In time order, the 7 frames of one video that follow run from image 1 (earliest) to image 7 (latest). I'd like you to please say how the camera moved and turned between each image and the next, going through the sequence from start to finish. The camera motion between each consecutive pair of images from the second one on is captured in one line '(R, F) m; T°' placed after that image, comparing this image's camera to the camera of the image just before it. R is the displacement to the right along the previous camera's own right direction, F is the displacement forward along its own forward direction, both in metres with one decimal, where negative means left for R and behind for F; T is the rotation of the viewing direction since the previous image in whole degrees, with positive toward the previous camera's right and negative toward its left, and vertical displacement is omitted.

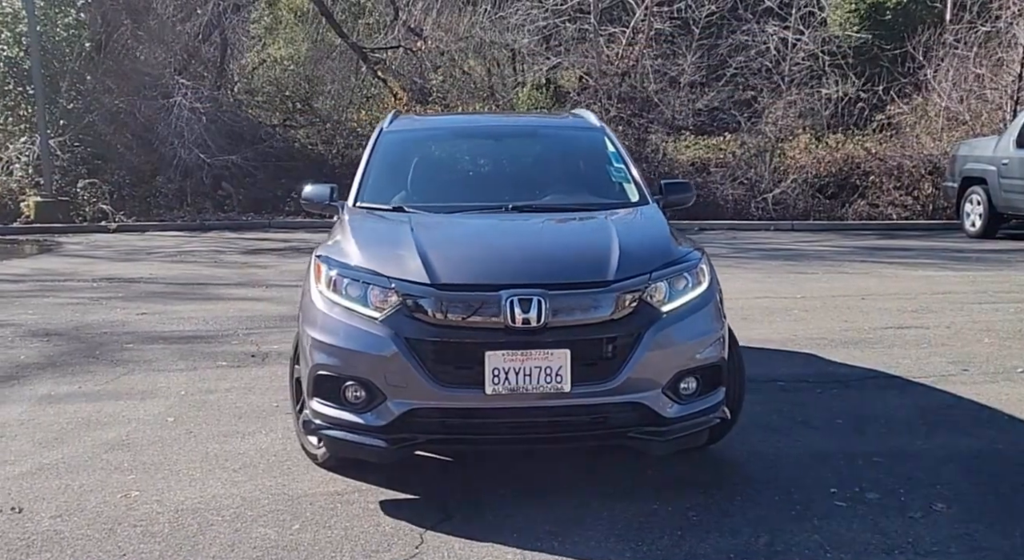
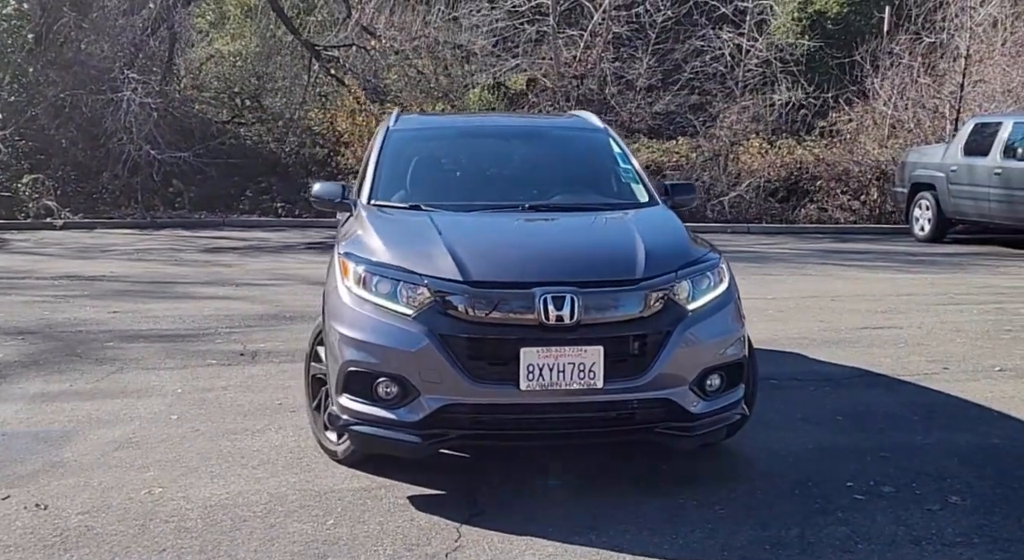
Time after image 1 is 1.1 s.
(-0.4, -0.1) m; +4°
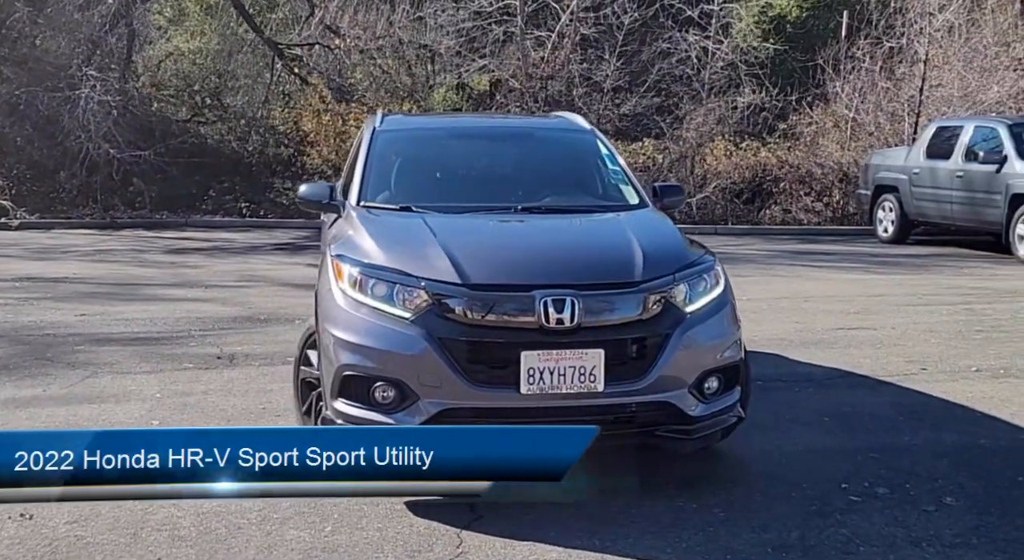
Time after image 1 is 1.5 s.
(-0.2, 0.0) m; +2°
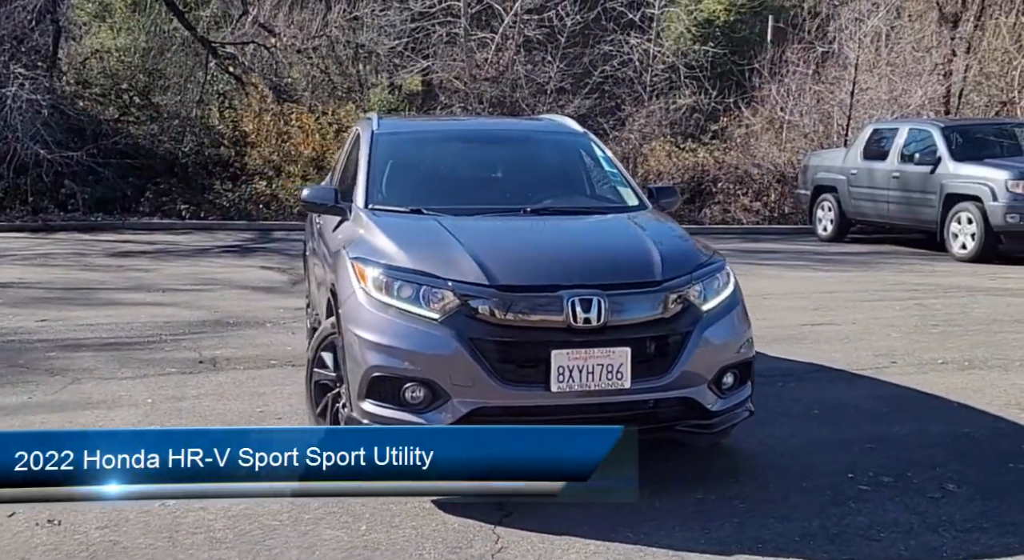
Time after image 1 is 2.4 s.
(-0.5, -0.1) m; +4°
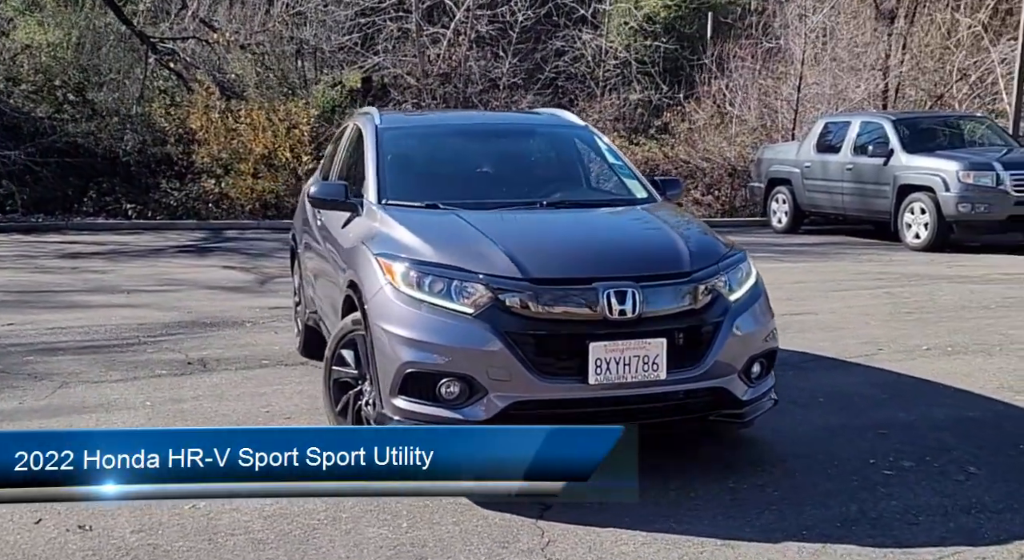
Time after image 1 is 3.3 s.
(-0.5, 0.0) m; +4°
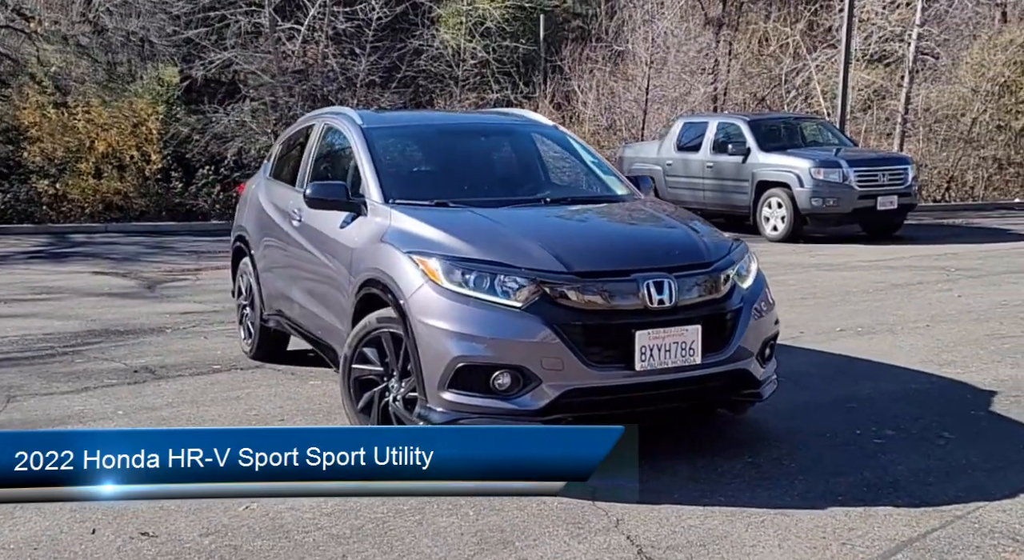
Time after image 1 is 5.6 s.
(-1.1, -0.1) m; +11°
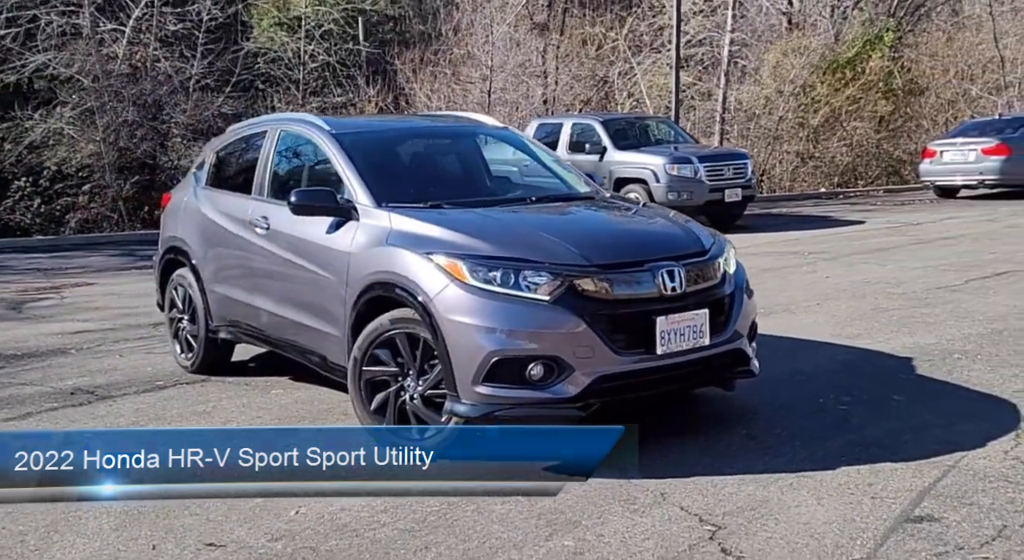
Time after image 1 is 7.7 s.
(-1.1, -0.1) m; +11°
